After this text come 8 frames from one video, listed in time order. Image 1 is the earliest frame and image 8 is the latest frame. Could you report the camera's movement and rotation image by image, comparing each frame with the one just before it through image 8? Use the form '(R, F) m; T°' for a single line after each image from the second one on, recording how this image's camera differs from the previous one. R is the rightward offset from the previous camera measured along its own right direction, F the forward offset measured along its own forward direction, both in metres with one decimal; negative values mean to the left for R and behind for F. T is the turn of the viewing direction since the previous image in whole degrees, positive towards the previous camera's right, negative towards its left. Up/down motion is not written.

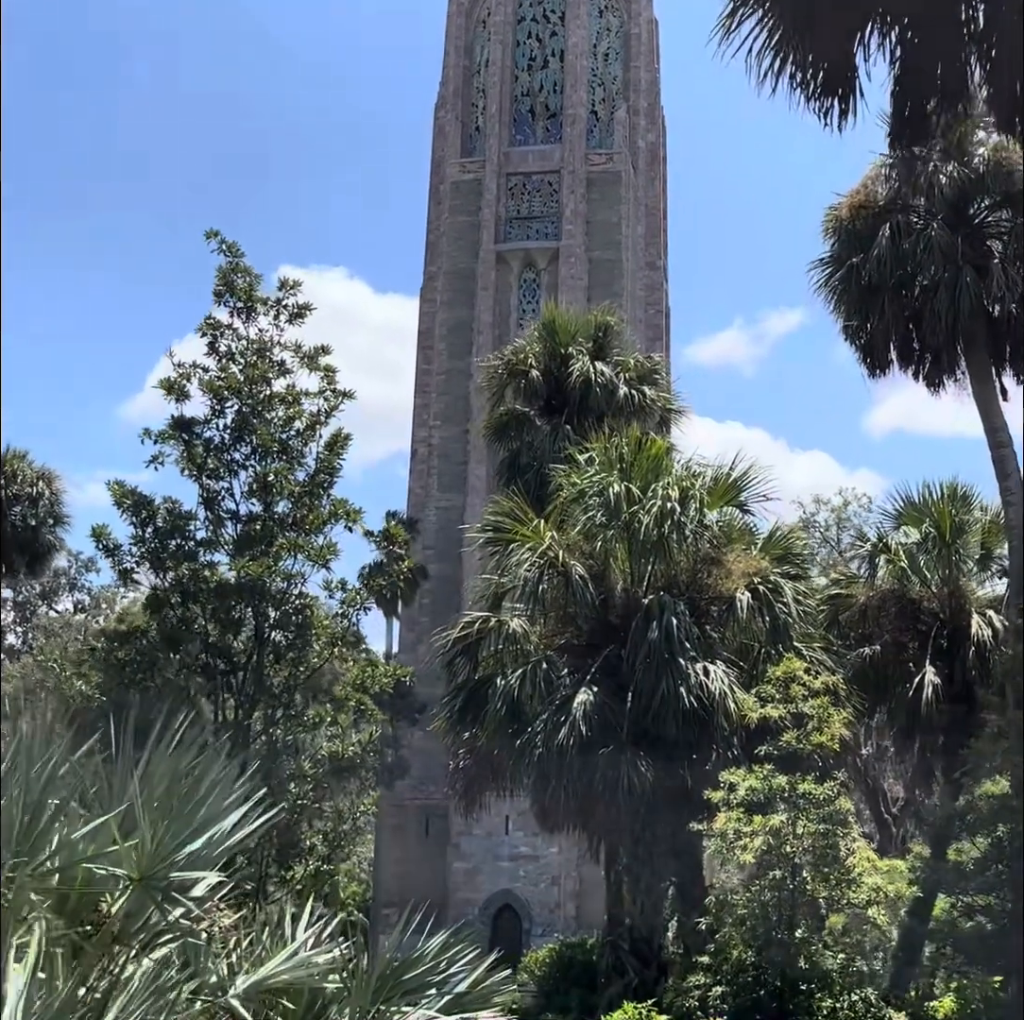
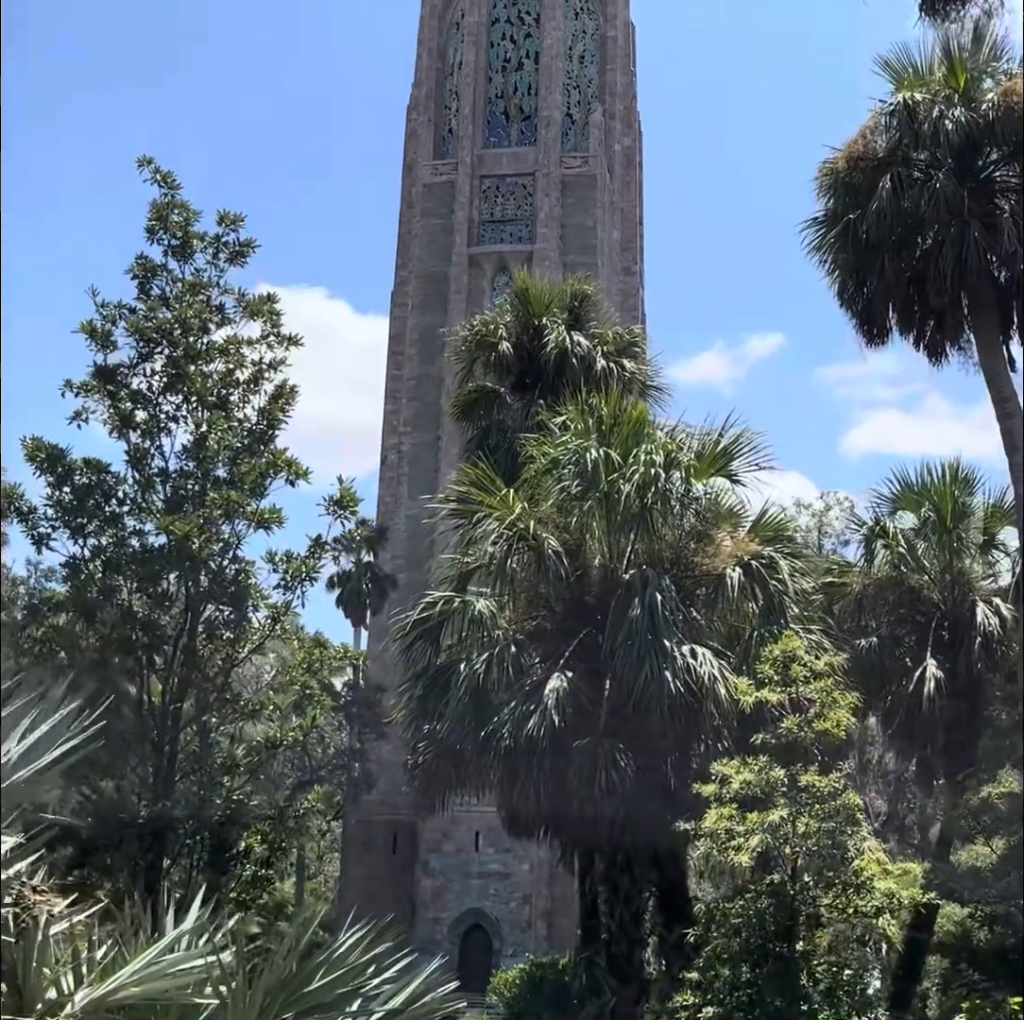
(+0.1, +1.5) m; +1°
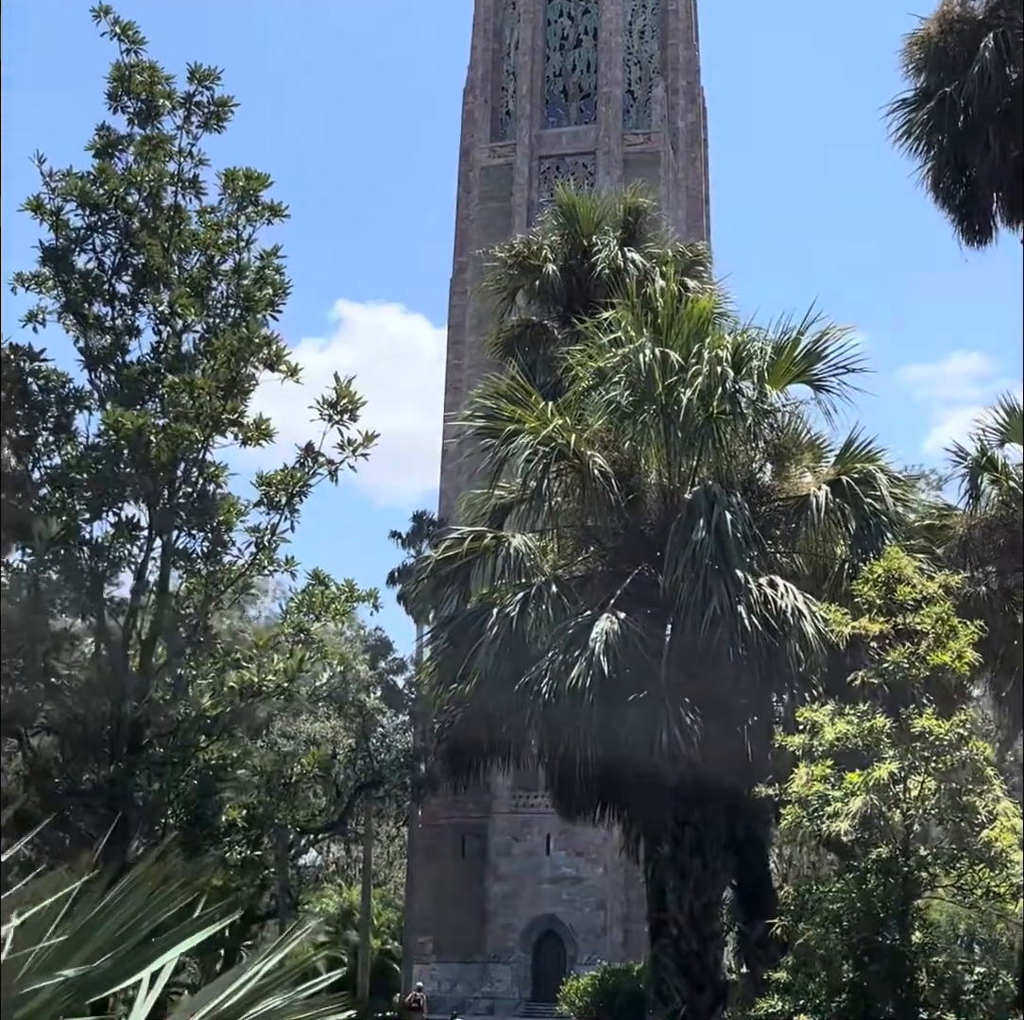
(+0.3, +2.3) m; -3°
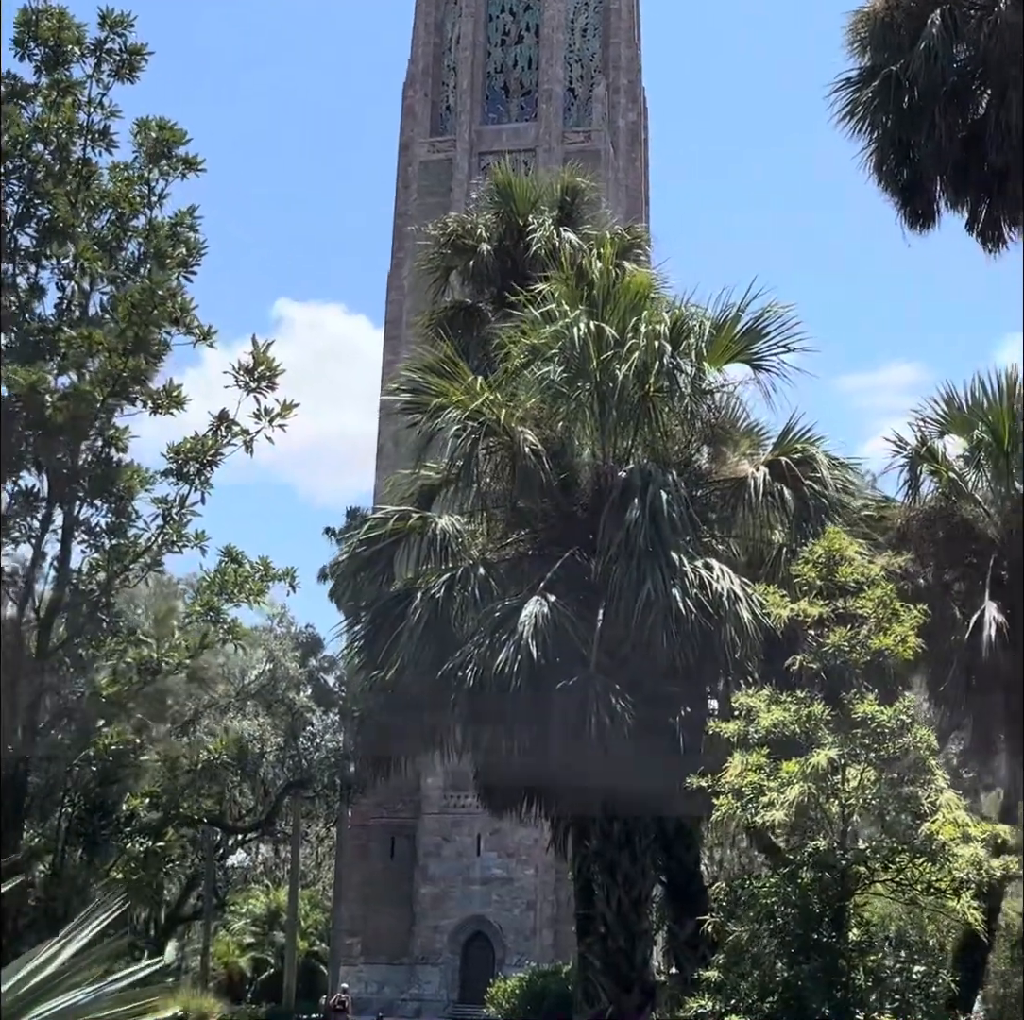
(+0.1, +0.5) m; +3°
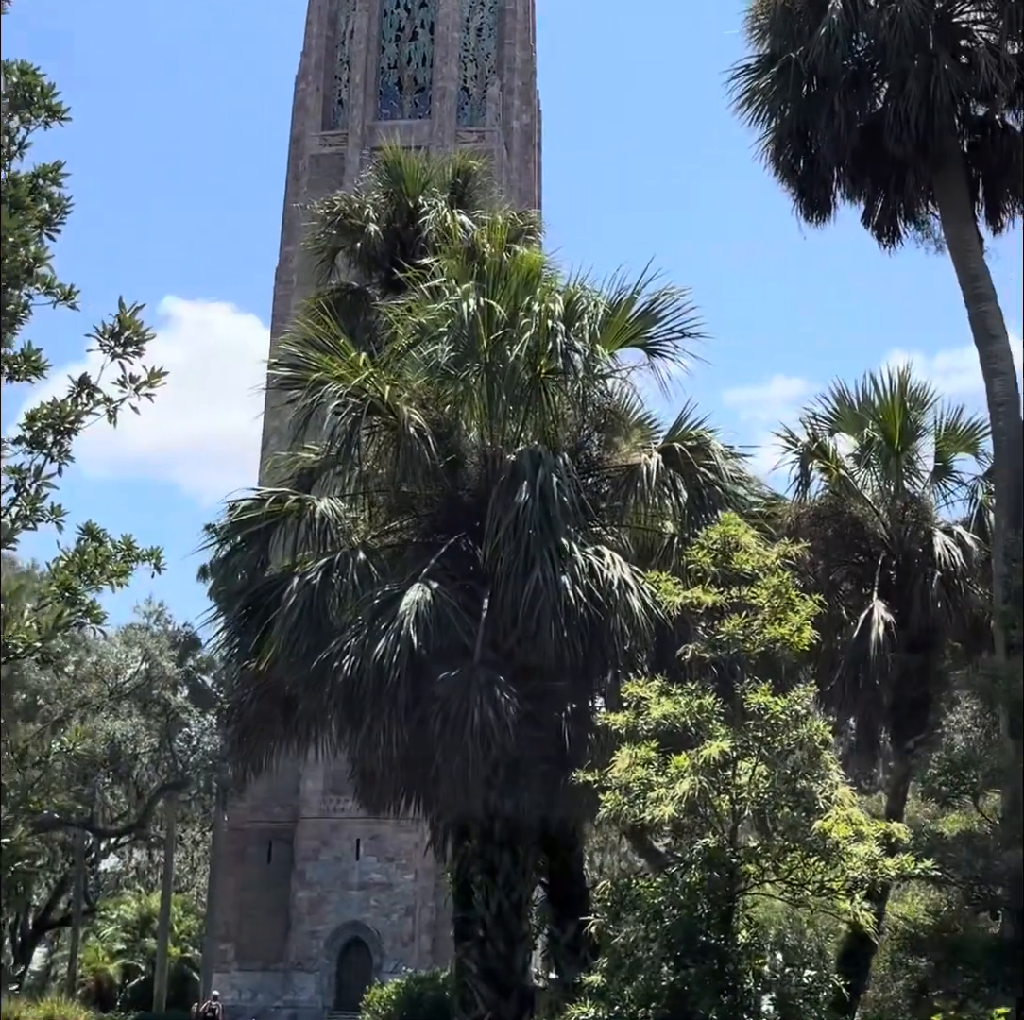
(0.0, +0.5) m; +5°
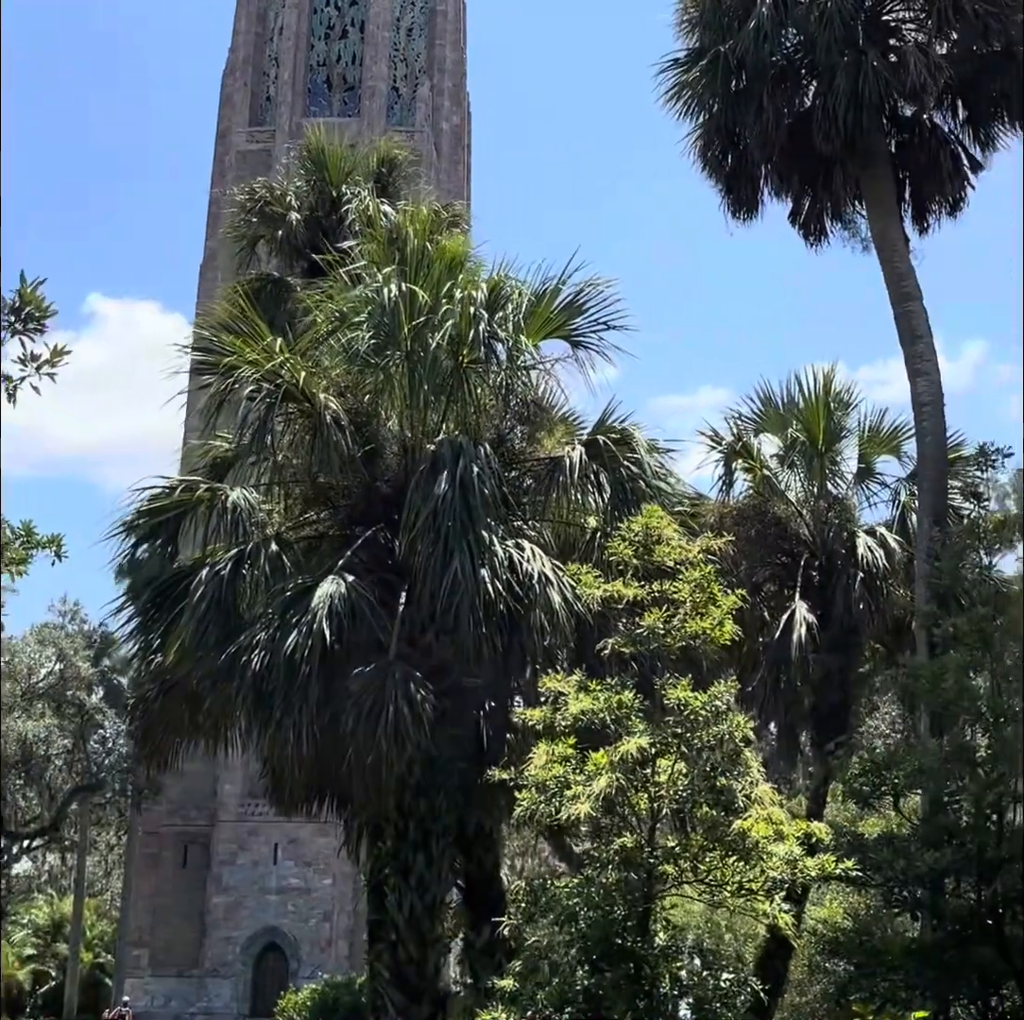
(+0.1, +0.3) m; +3°
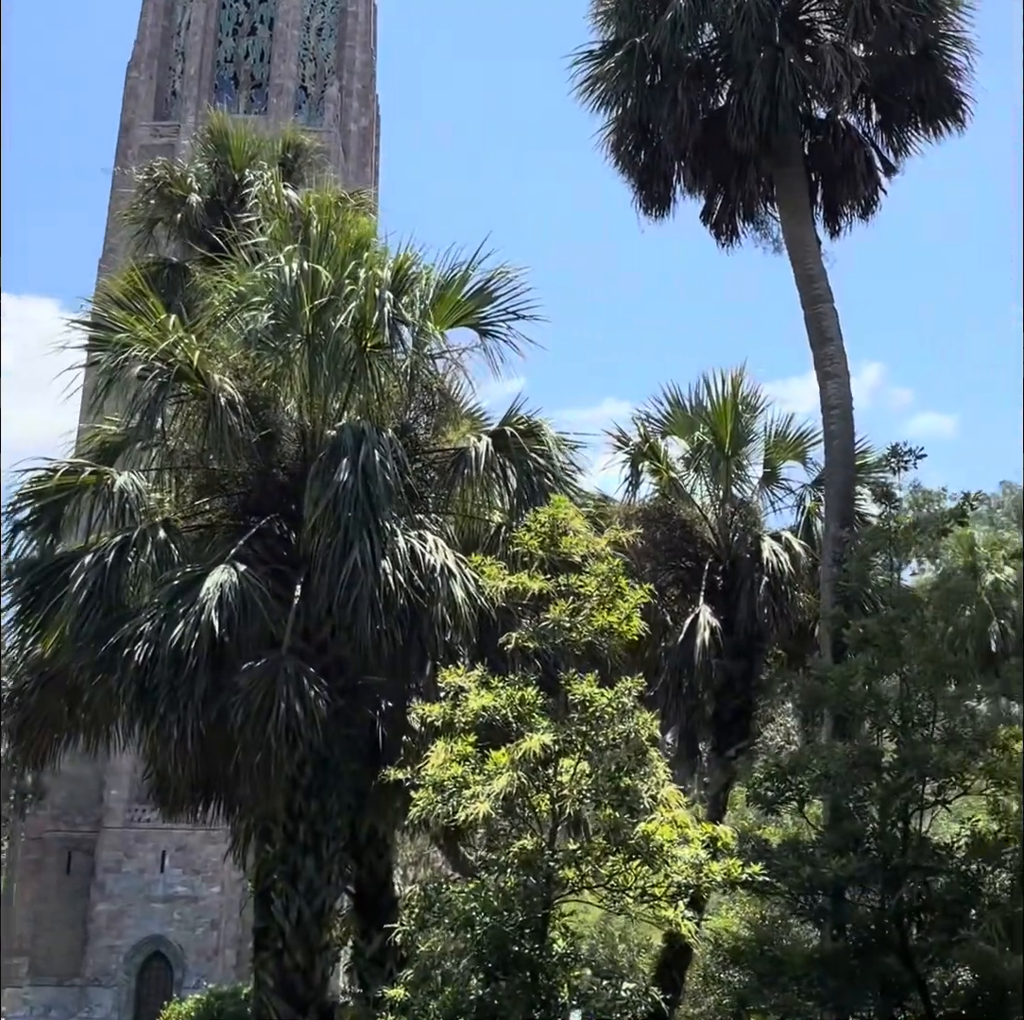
(0.0, +0.3) m; +4°
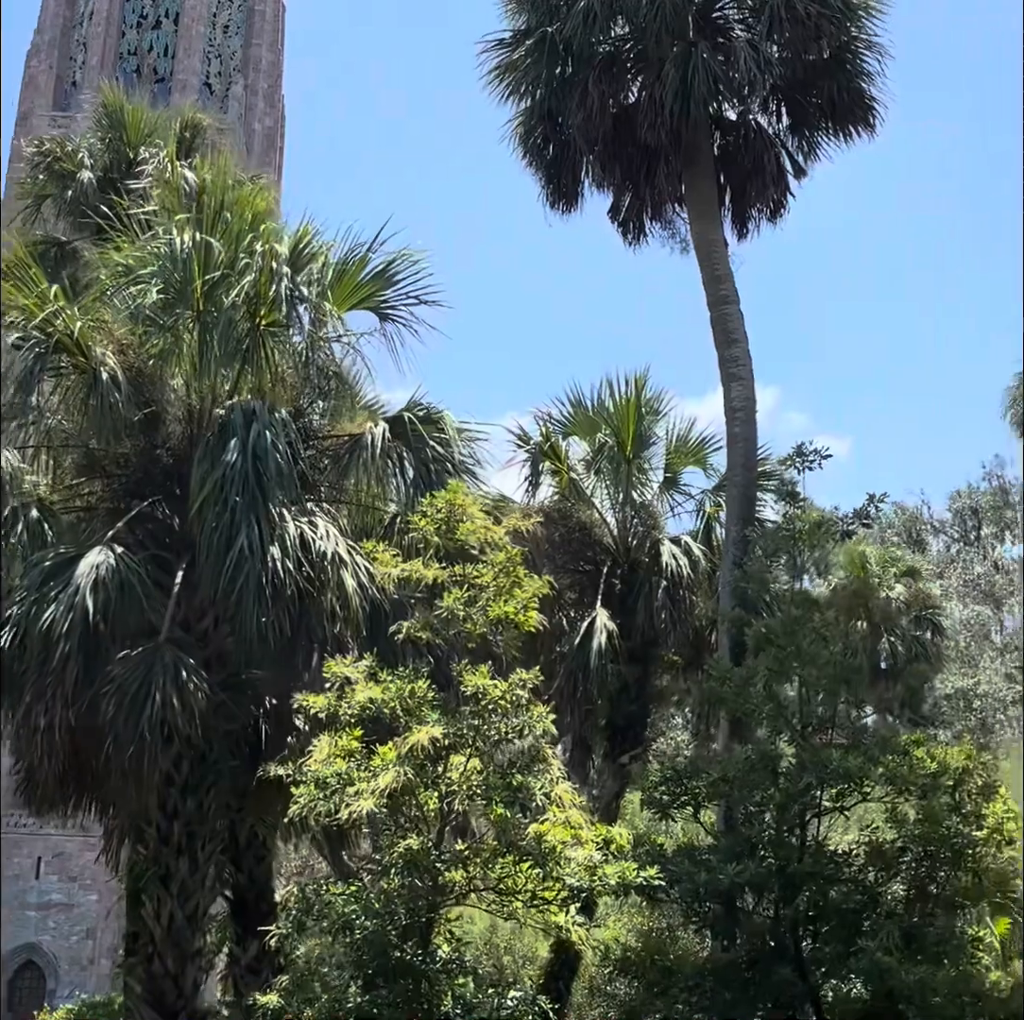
(0.0, +0.3) m; +5°
